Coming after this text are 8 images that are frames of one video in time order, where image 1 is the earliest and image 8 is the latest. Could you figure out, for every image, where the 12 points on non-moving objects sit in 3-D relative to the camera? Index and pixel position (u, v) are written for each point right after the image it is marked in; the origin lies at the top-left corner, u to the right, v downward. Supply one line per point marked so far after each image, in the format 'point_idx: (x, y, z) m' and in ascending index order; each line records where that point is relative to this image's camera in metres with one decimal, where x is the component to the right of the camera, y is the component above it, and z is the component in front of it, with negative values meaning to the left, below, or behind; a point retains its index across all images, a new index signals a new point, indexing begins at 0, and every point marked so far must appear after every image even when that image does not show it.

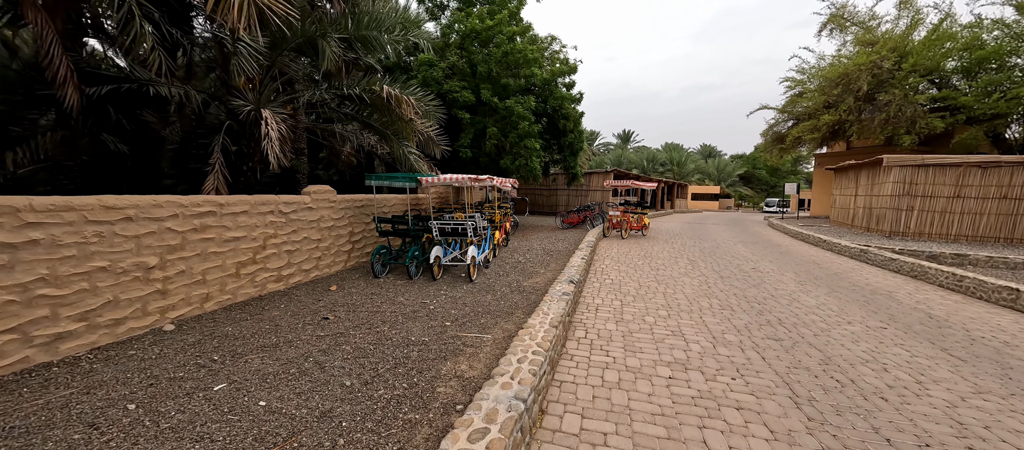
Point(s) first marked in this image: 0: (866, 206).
0: (+12.5, +0.7, +12.4) m
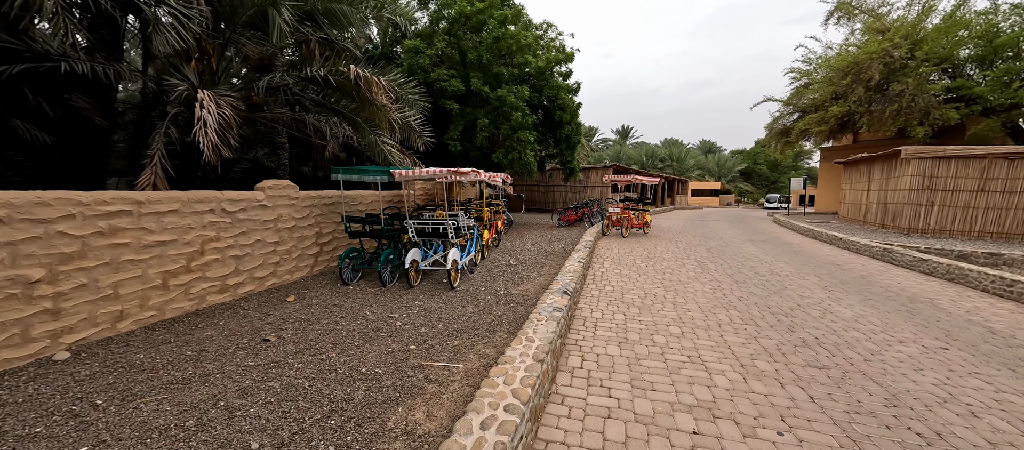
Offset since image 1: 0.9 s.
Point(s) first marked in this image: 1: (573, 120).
0: (+12.2, +0.8, +11.7) m
1: (+2.1, +3.7, +12.4) m
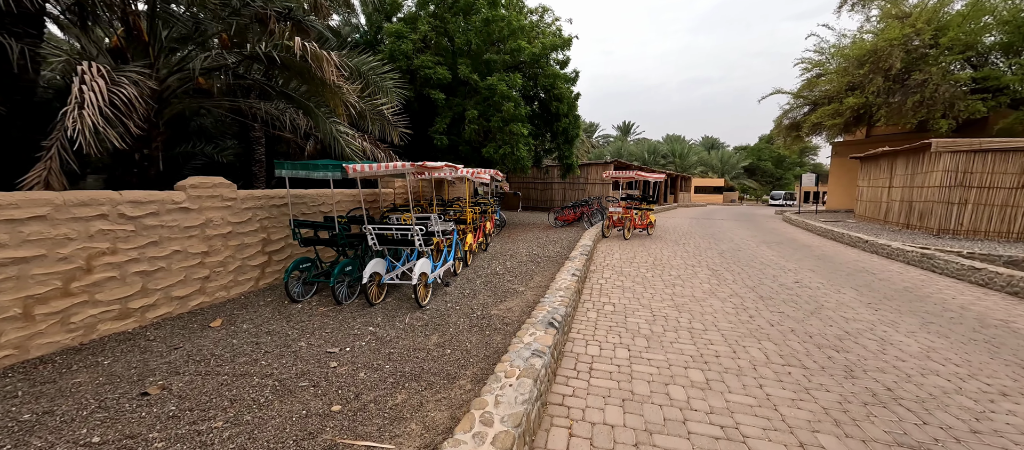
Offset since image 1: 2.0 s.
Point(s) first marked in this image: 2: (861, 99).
0: (+12.0, +0.8, +10.8) m
1: (+1.9, +3.7, +11.5) m
2: (+14.5, +5.2, +14.7) m
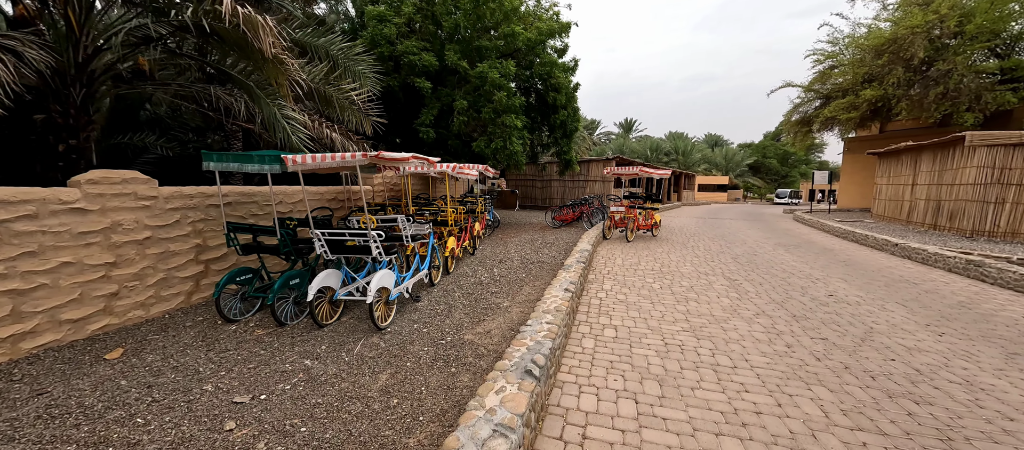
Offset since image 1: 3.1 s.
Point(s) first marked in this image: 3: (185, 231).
0: (+11.8, +0.8, +9.9) m
1: (+1.7, +3.7, +10.7) m
2: (+14.4, +5.2, +13.8) m
3: (-3.6, -0.1, +3.9) m
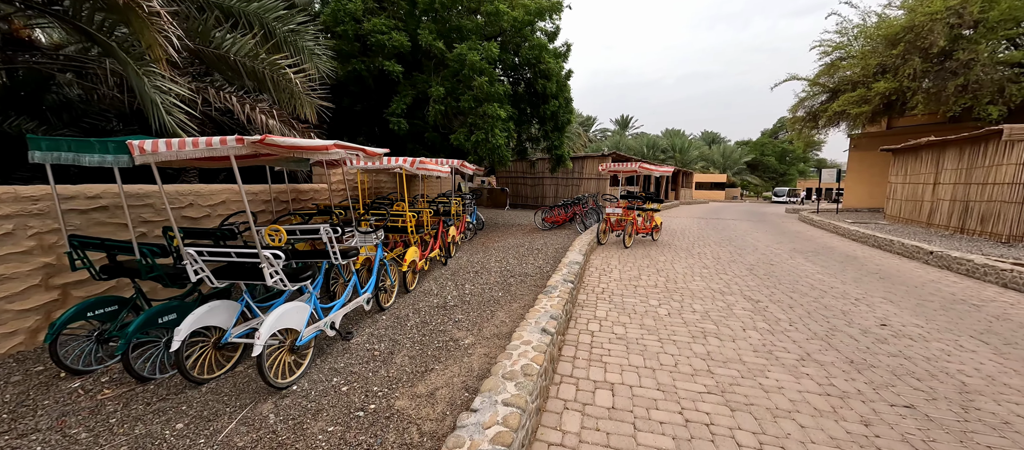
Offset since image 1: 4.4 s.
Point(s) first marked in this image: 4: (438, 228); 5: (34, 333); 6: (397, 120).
0: (+11.4, +0.7, +9.0) m
1: (+1.3, +3.6, +9.6) m
2: (+13.9, +5.2, +12.9) m
3: (-4.0, -0.2, +2.9) m
4: (-1.2, -0.1, +5.8) m
5: (-4.0, -0.9, +3.0) m
6: (-2.6, +2.3, +7.8) m
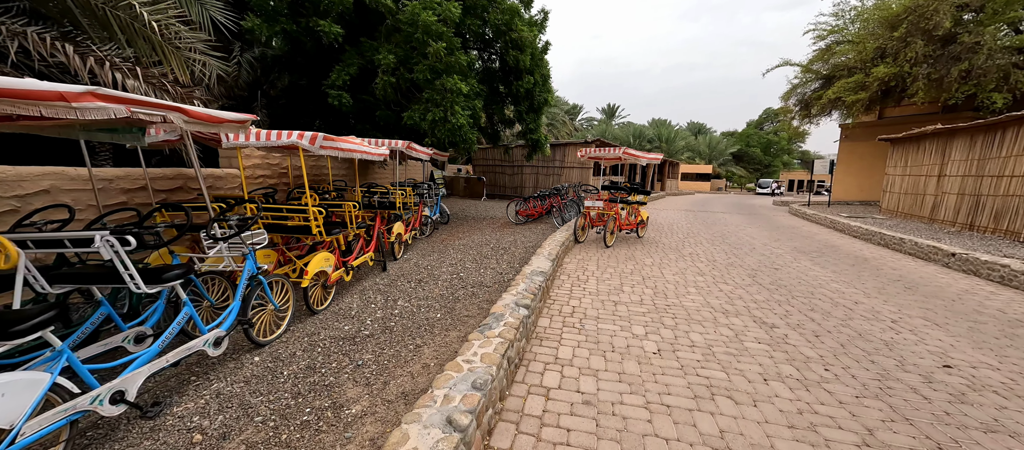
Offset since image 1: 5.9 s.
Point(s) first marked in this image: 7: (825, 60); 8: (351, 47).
0: (+10.7, +0.8, +8.2) m
1: (+0.6, +3.7, +8.4) m
2: (+13.1, +5.3, +12.1) m
3: (-4.5, -0.2, +1.6) m
4: (-1.8, 0.0, +4.7) m
5: (-4.5, -0.9, +1.7) m
6: (-3.2, +2.4, +6.5) m
7: (+13.4, +7.1, +15.1) m
8: (-3.2, +3.6, +7.1) m
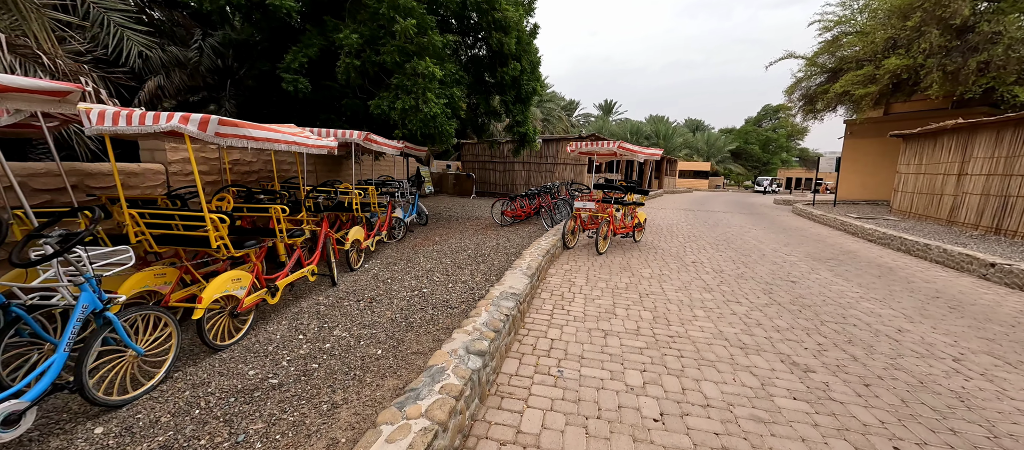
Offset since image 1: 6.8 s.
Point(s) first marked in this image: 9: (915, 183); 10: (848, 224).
0: (+10.4, +0.7, +7.6) m
1: (+0.2, +3.7, +7.6) m
2: (+12.7, +5.3, +11.4) m
3: (-4.8, -0.3, +0.8) m
4: (-2.1, -0.1, +3.9) m
5: (-4.8, -1.0, +0.9) m
6: (-3.6, +2.4, +5.7) m
7: (+13.0, +7.0, +14.4) m
8: (-3.5, +3.5, +6.3) m
9: (+11.6, +1.2, +10.2) m
10: (+8.7, 0.0, +9.1) m
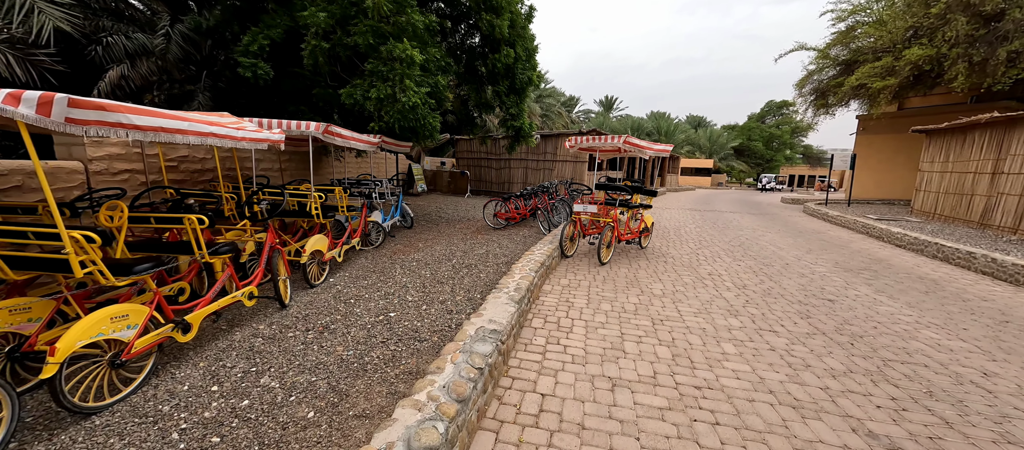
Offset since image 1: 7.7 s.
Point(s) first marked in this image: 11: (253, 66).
0: (+10.2, +0.6, +6.9) m
1: (+0.1, +3.6, +6.9) m
2: (+12.6, +5.3, +10.7) m
3: (-4.9, -0.4, +0.1) m
4: (-2.3, -0.2, +3.2) m
5: (-4.9, -1.1, +0.2) m
6: (-3.7, +2.3, +5.0) m
7: (+12.9, +7.0, +13.6) m
8: (-3.7, +3.4, +5.5) m
9: (+11.5, +1.1, +9.5) m
10: (+8.6, -0.1, +8.4) m
11: (-3.6, +2.2, +5.0) m
